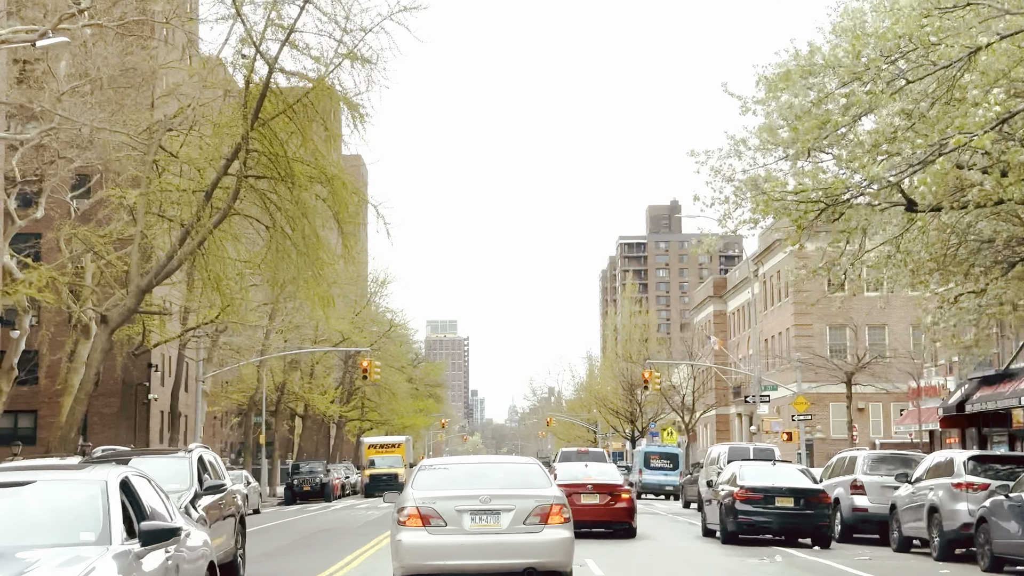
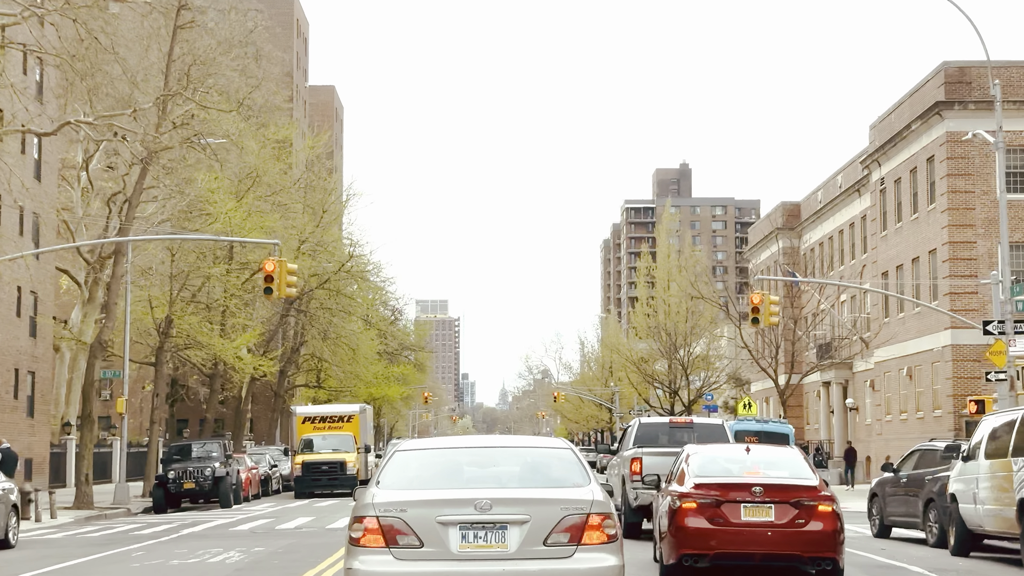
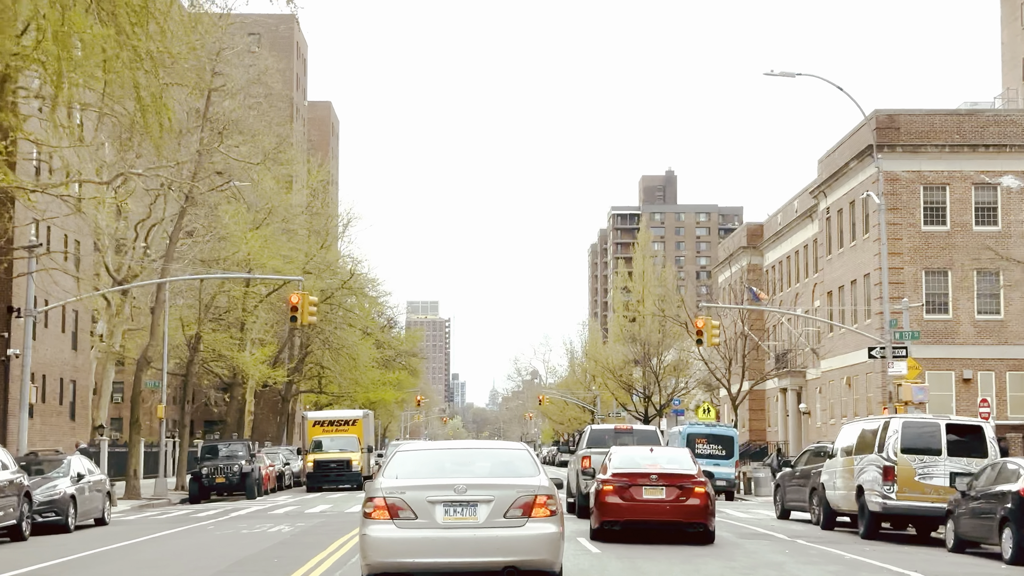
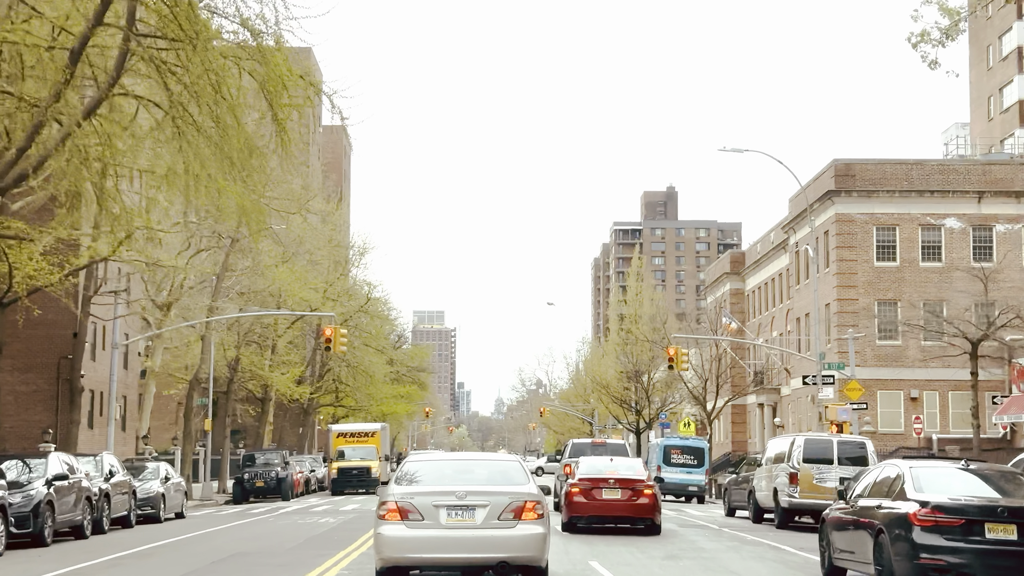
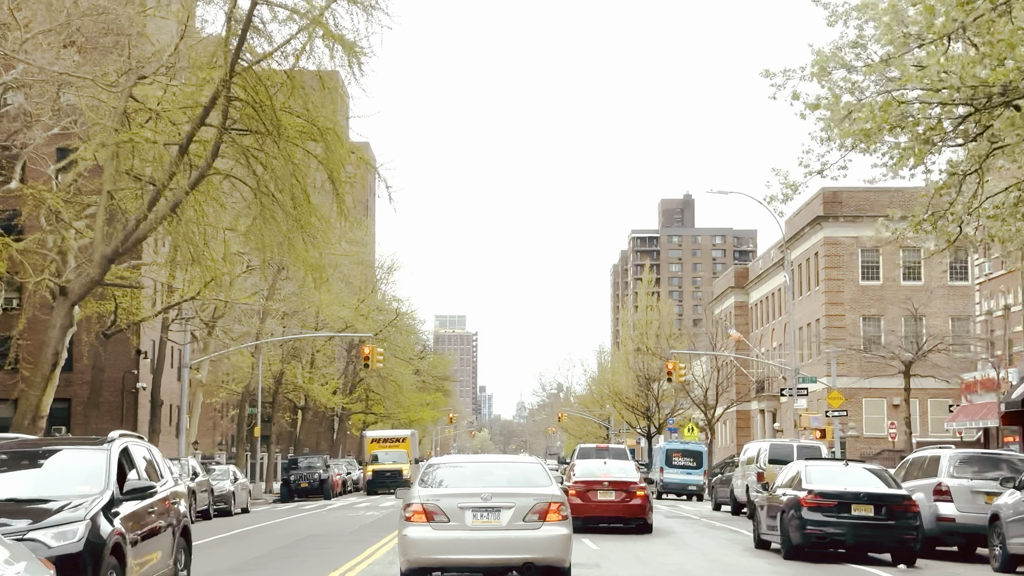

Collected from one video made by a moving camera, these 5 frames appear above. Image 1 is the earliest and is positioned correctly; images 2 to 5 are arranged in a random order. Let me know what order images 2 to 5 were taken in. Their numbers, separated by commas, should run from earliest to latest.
5, 4, 3, 2
